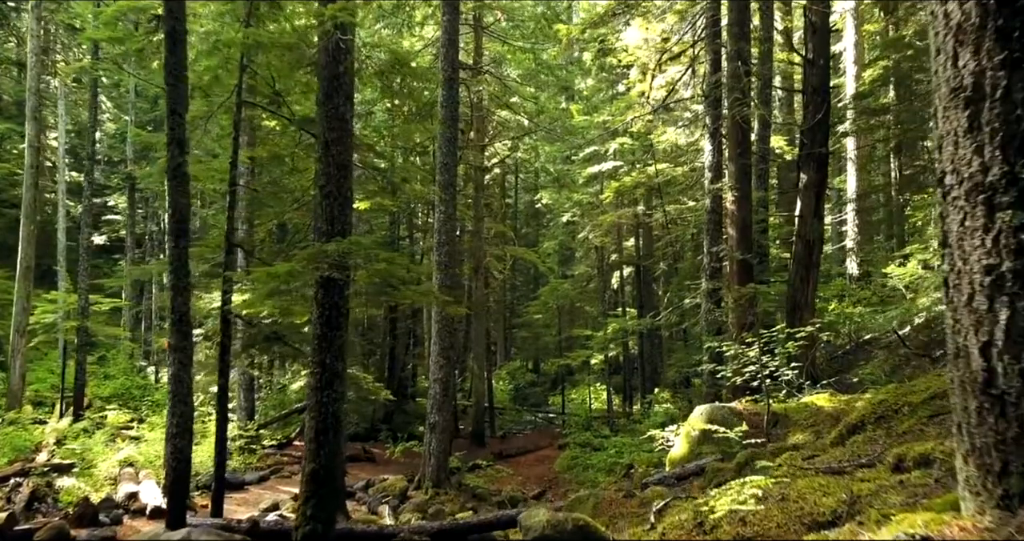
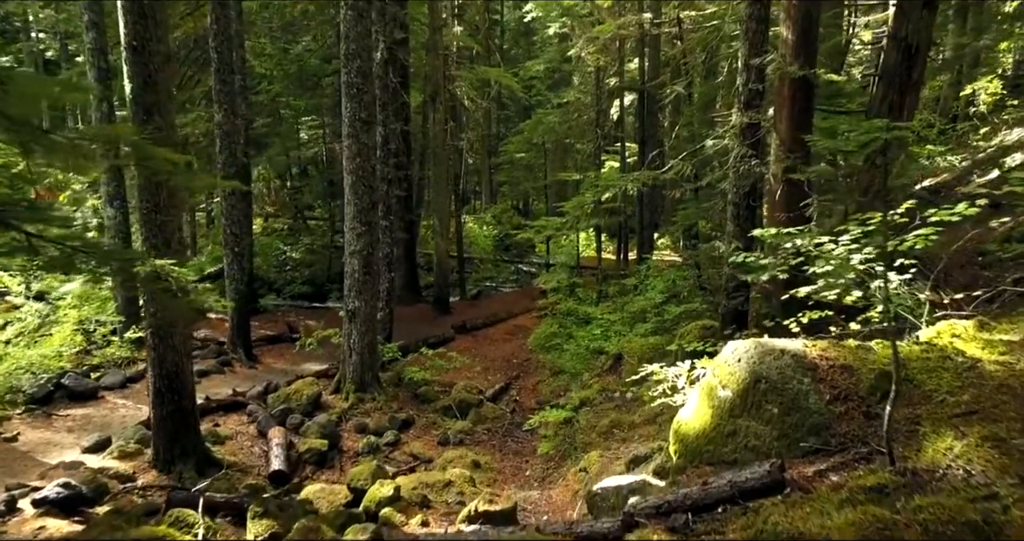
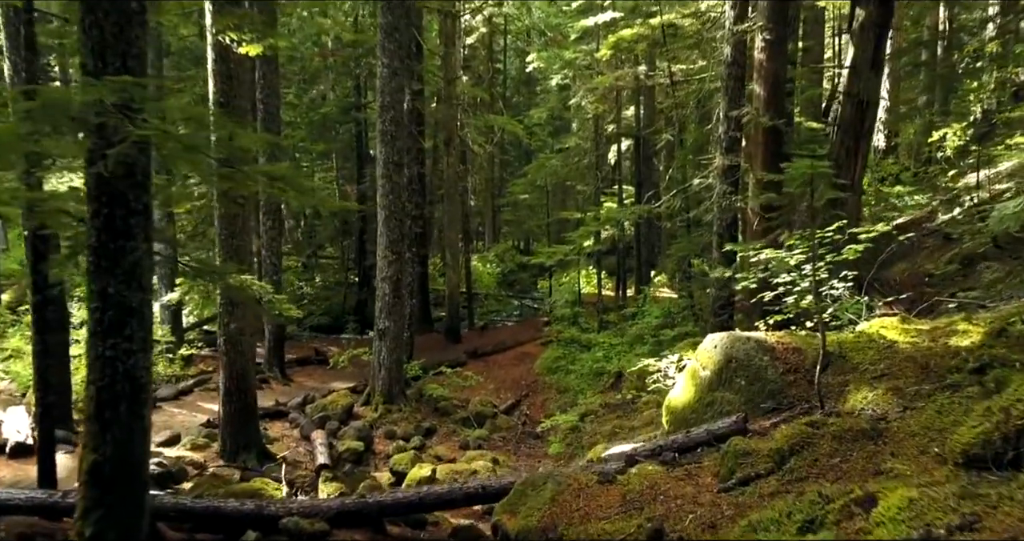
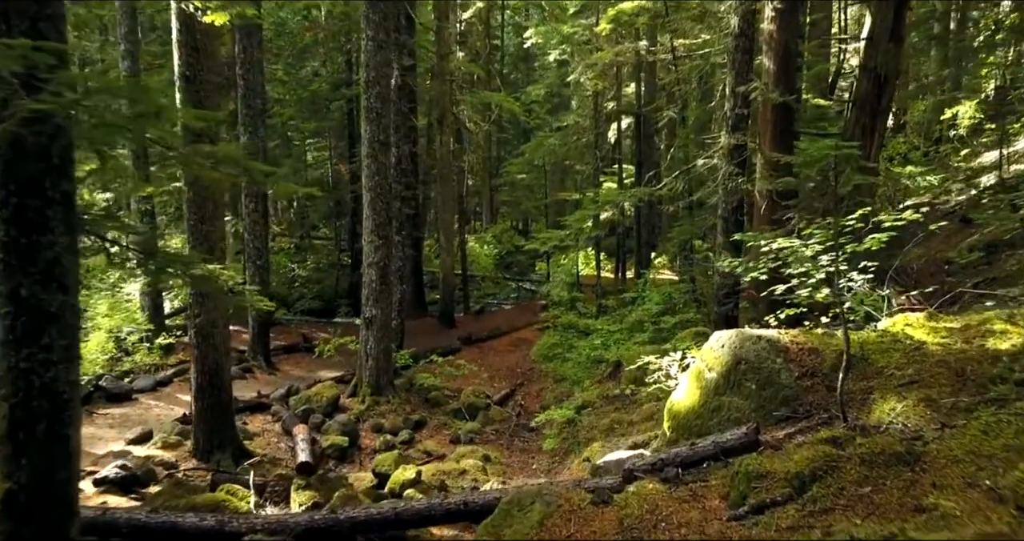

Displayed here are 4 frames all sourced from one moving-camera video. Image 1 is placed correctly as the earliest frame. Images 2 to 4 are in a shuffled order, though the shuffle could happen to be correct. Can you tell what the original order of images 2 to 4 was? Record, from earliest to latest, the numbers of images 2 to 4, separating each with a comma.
3, 4, 2
